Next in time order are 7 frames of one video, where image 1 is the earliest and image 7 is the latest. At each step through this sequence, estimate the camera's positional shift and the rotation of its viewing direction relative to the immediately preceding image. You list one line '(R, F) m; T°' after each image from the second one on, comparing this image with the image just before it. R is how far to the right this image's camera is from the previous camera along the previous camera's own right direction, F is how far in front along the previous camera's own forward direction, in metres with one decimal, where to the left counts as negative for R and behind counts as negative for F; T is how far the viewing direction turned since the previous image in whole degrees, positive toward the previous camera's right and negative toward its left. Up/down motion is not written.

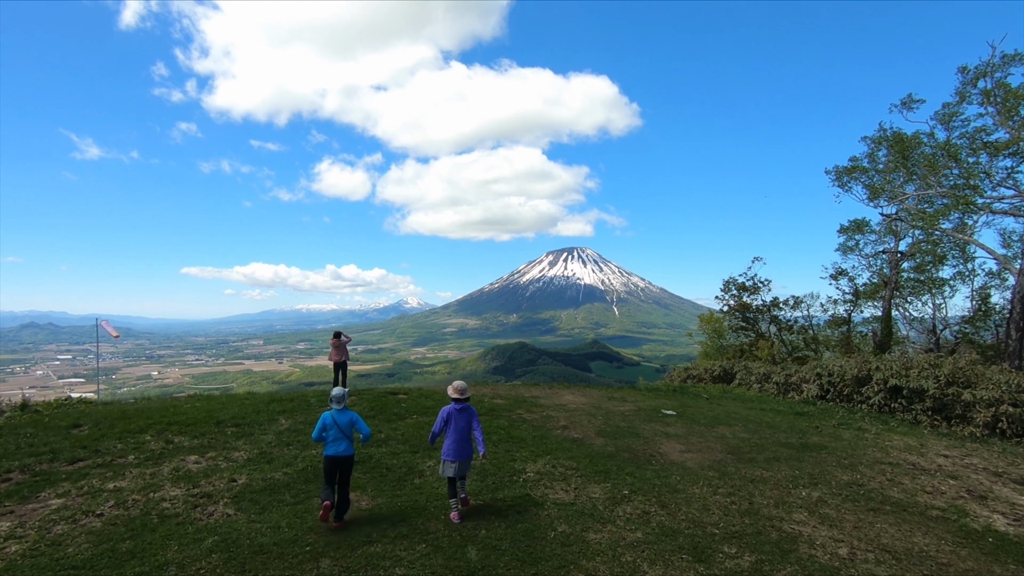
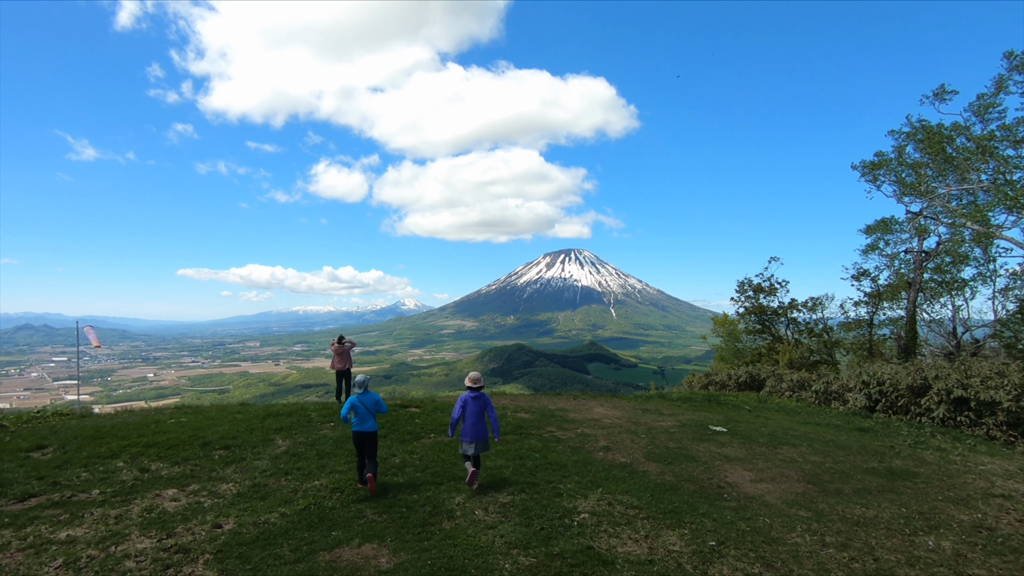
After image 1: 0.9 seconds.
(-0.8, +1.6) m; 0°
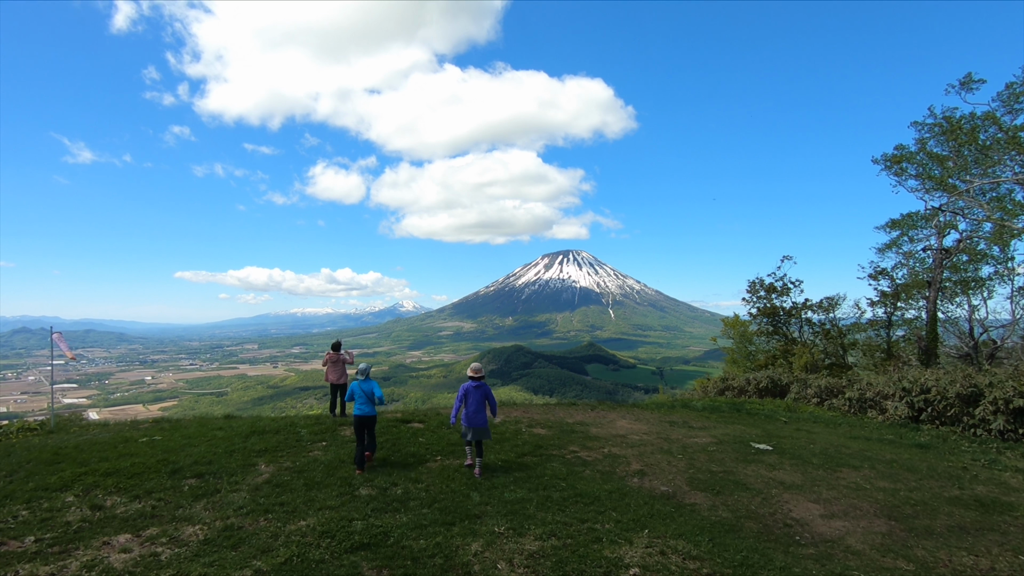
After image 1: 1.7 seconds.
(-0.4, +1.4) m; 0°
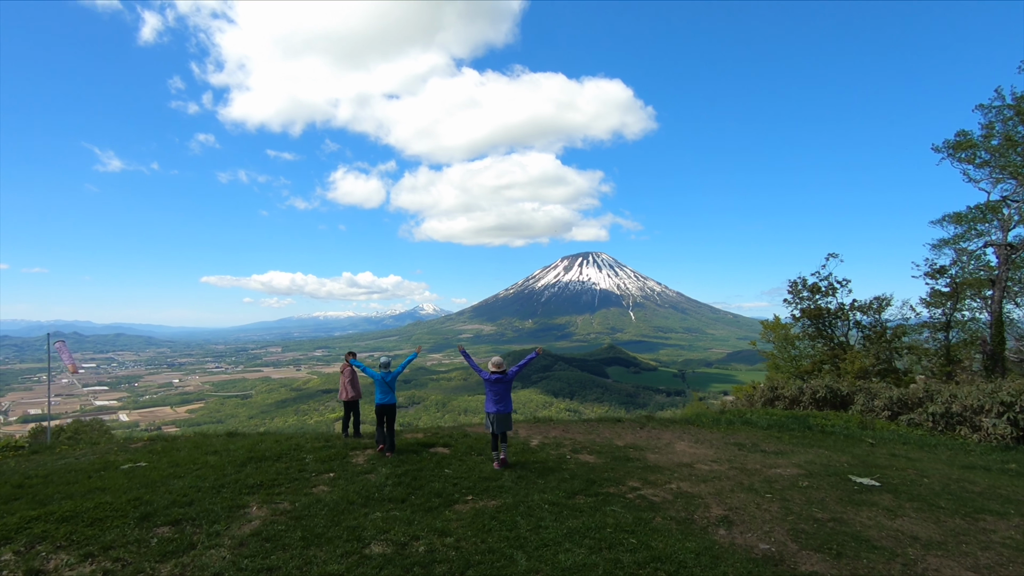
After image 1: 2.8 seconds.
(-0.4, +1.7) m; -2°
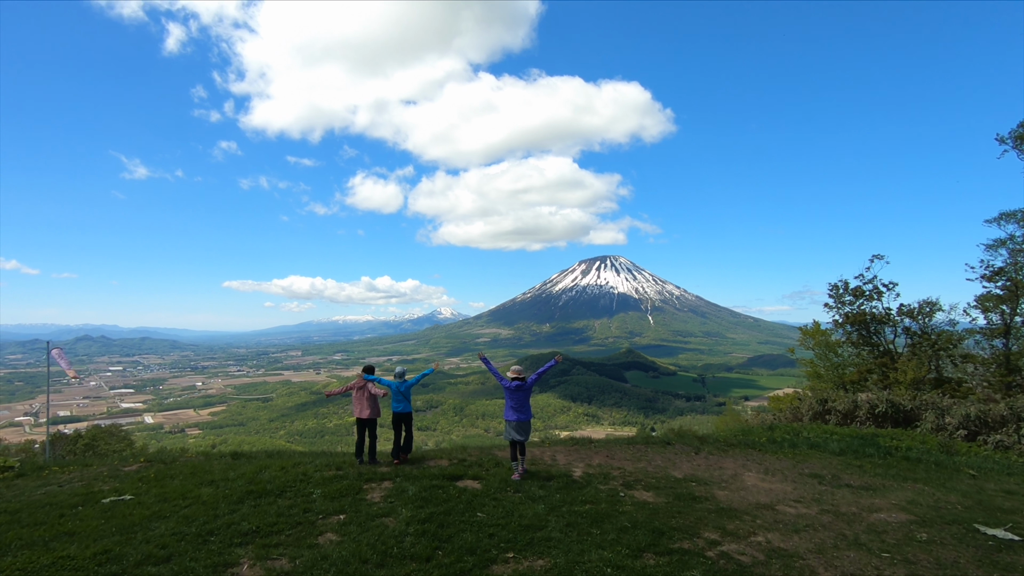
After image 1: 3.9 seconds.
(-0.4, +1.4) m; -2°
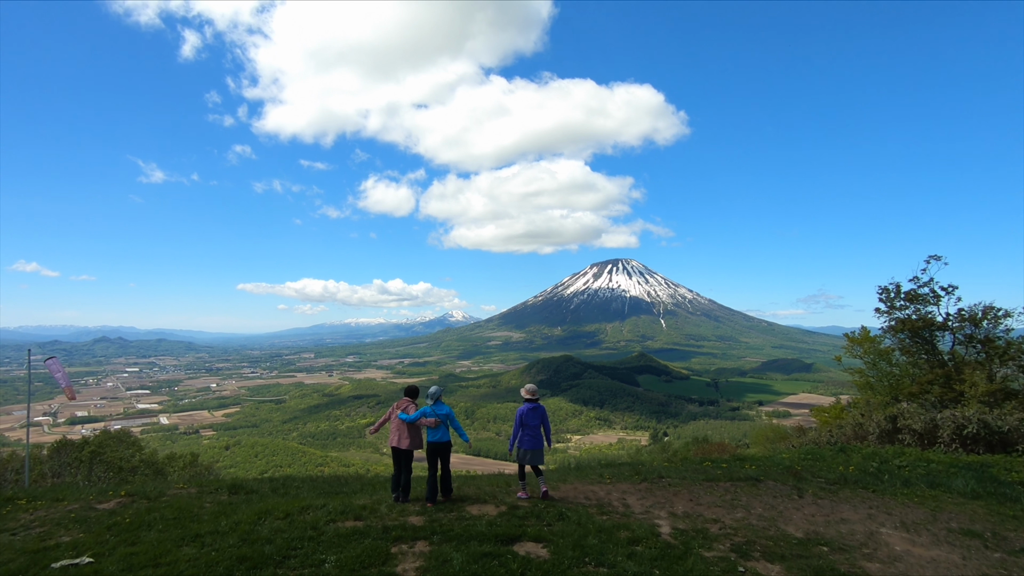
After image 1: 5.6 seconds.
(-0.9, +2.0) m; -1°
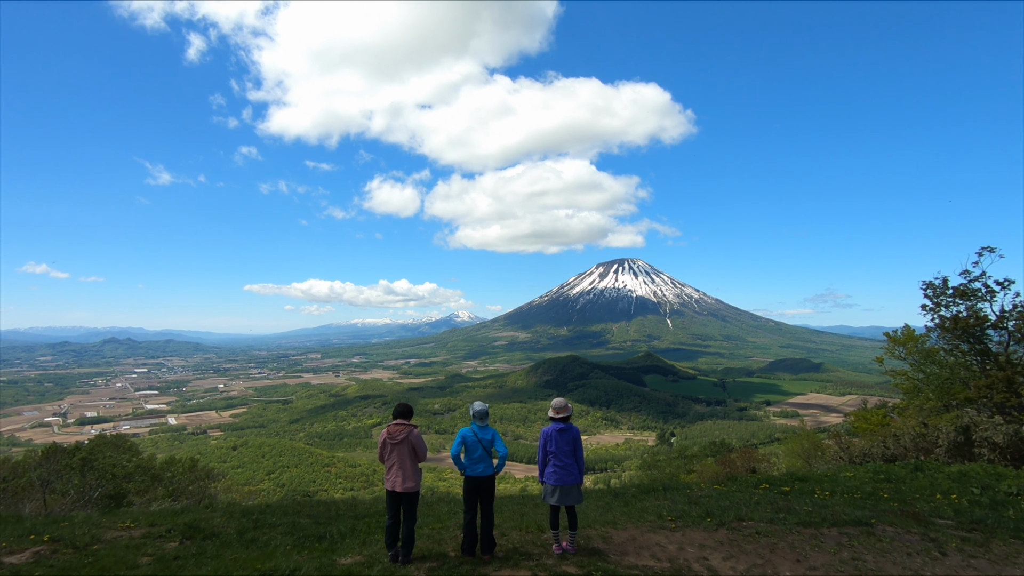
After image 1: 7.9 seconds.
(-0.4, +2.2) m; -1°
